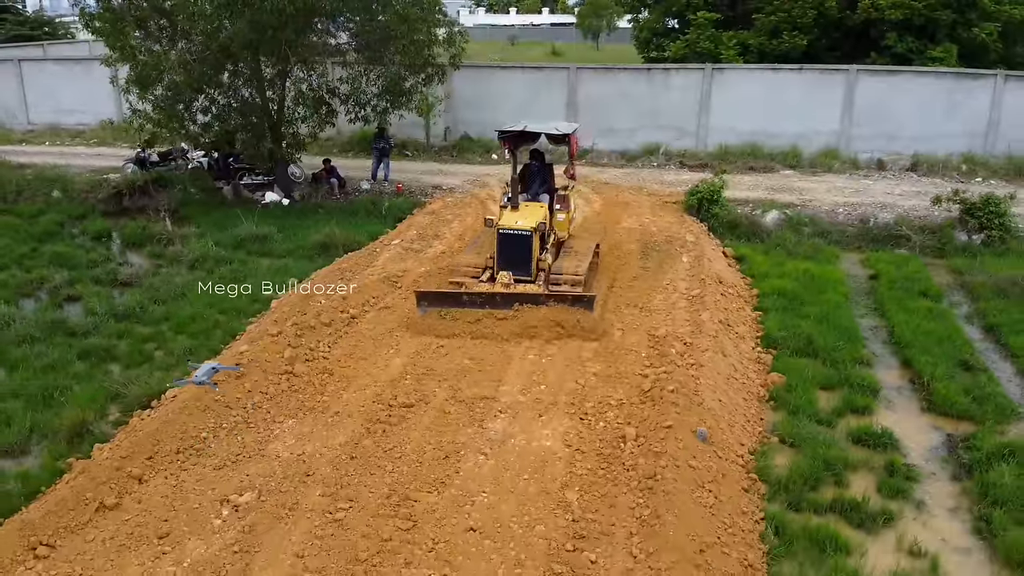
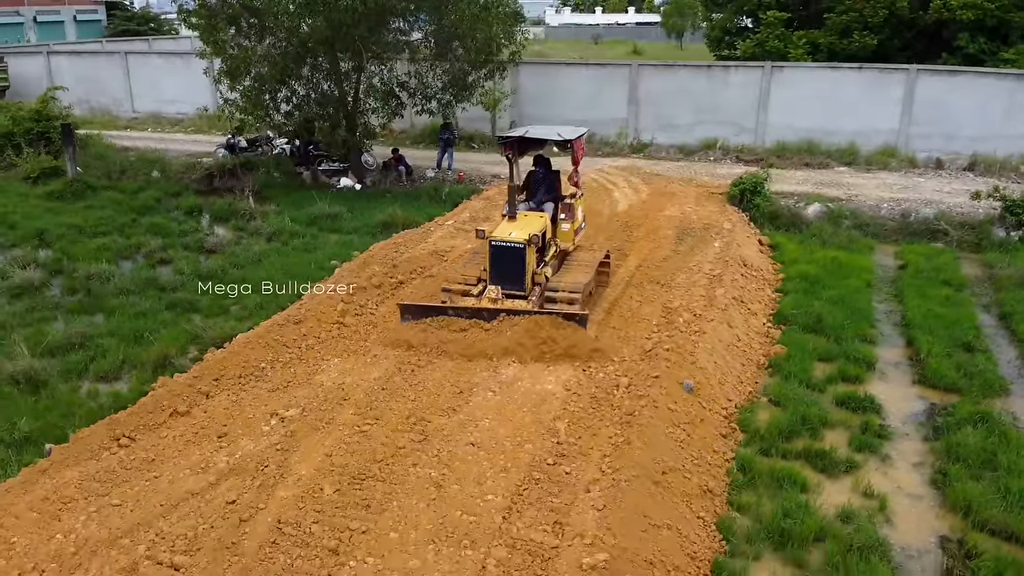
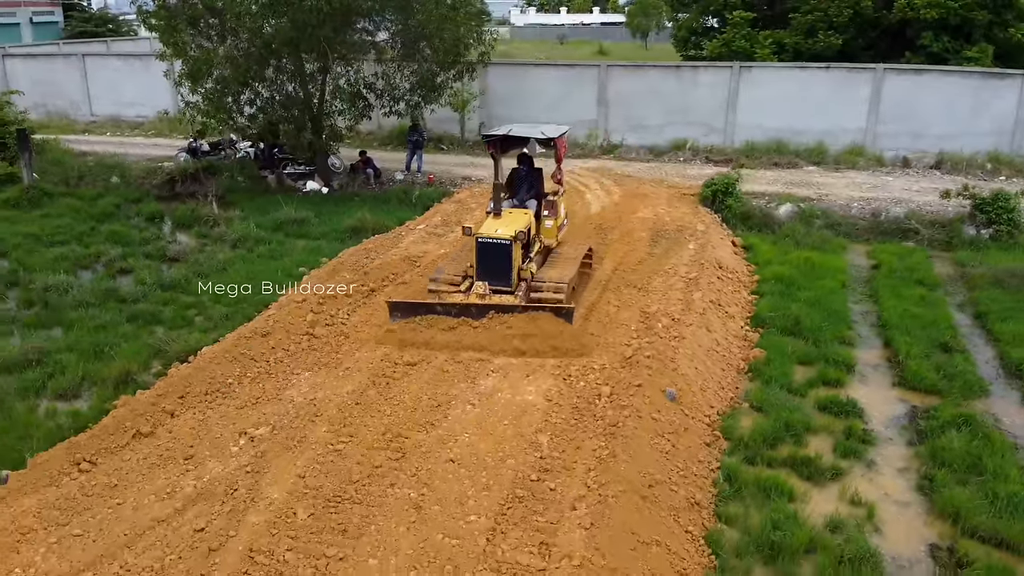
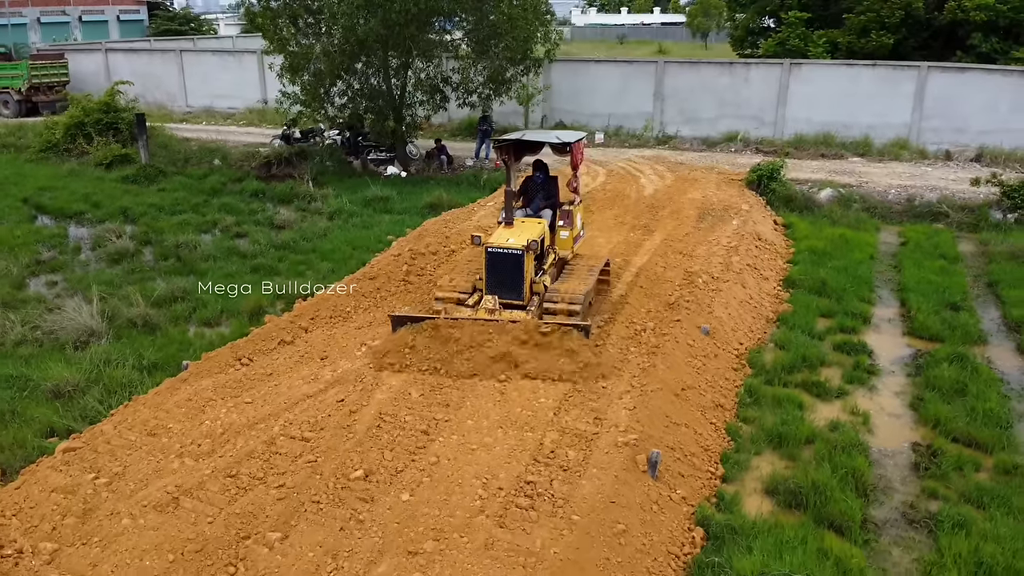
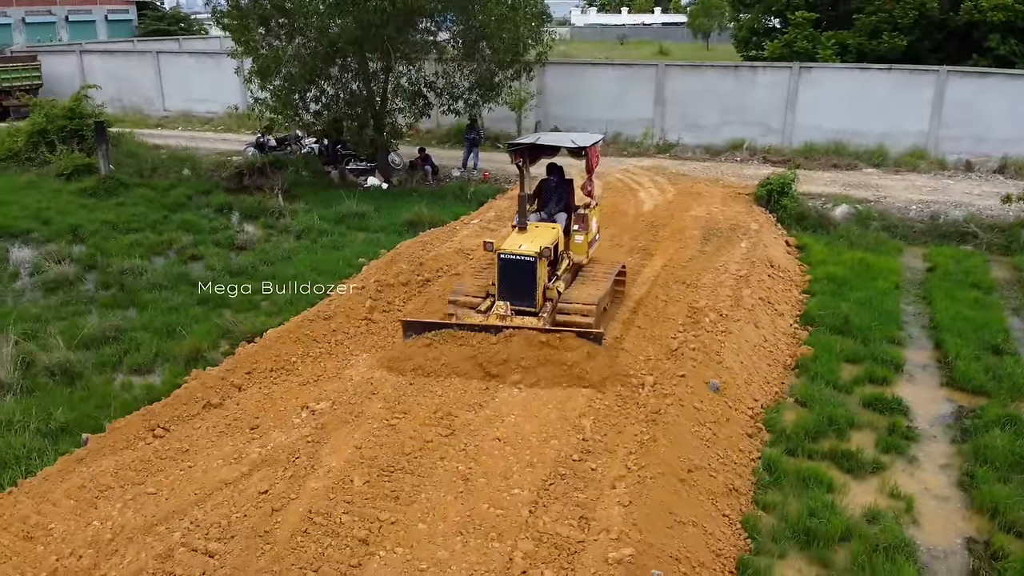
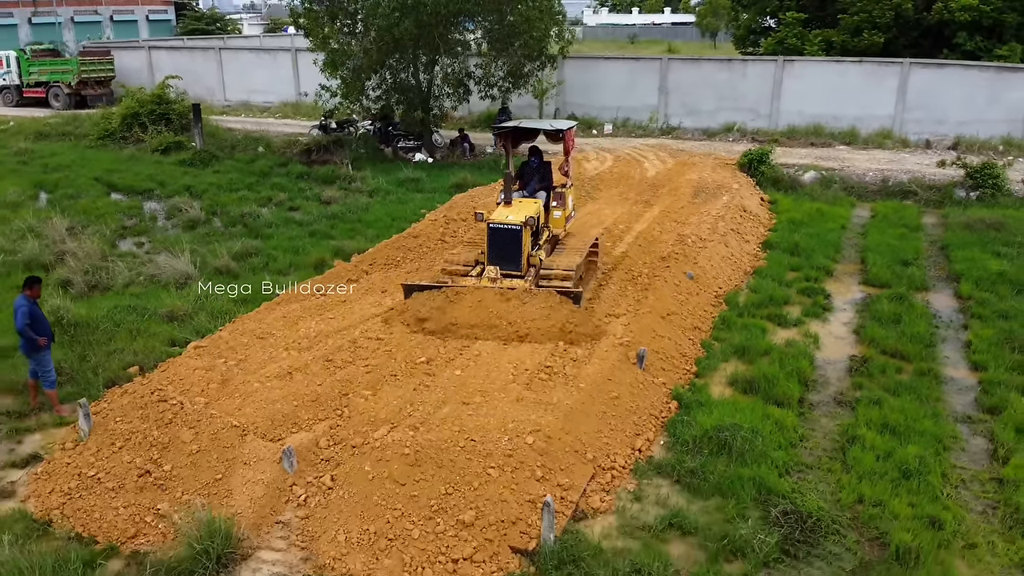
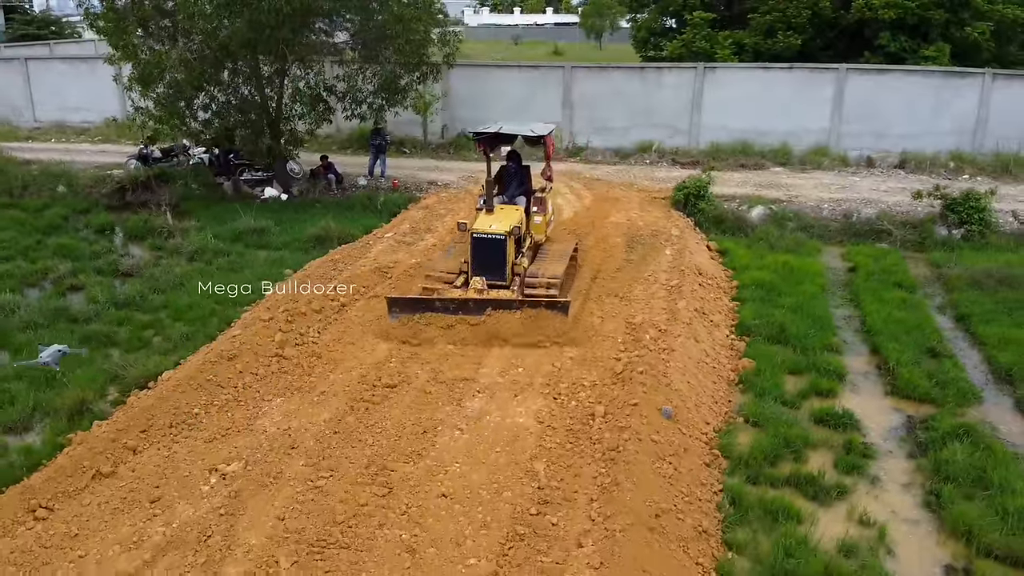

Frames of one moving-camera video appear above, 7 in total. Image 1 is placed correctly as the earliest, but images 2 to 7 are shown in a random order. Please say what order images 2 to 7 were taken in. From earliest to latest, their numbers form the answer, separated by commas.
7, 3, 2, 5, 4, 6
